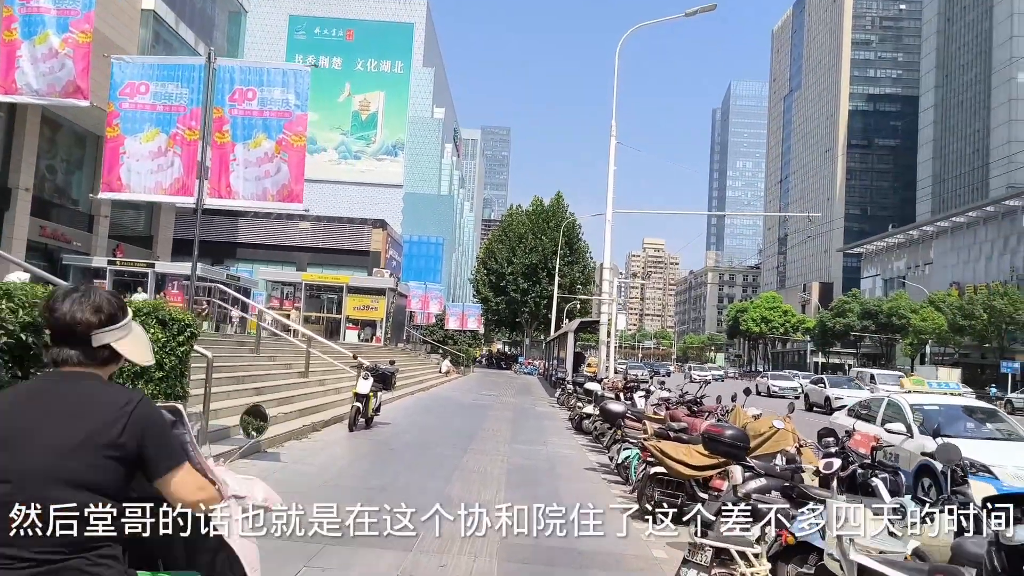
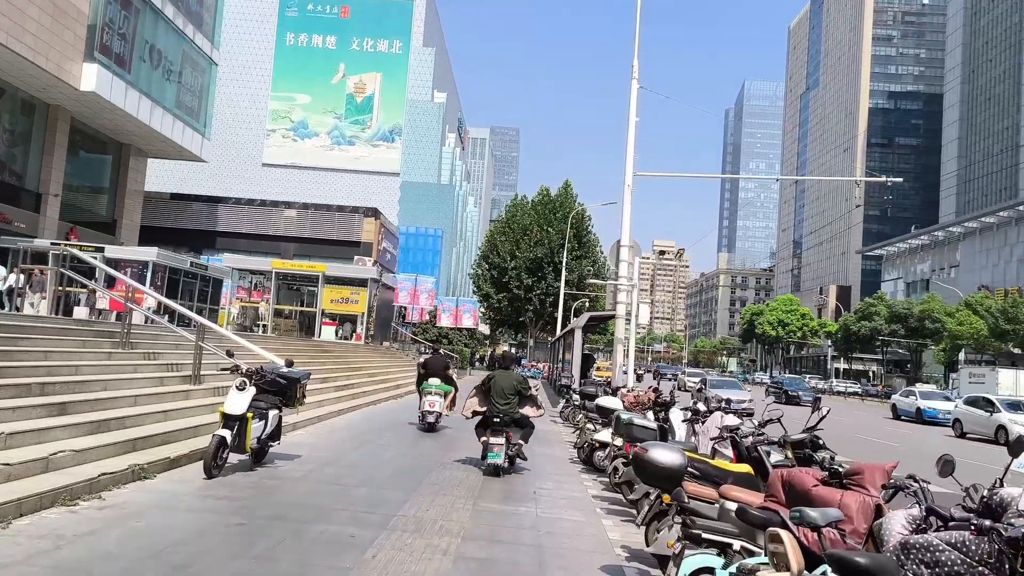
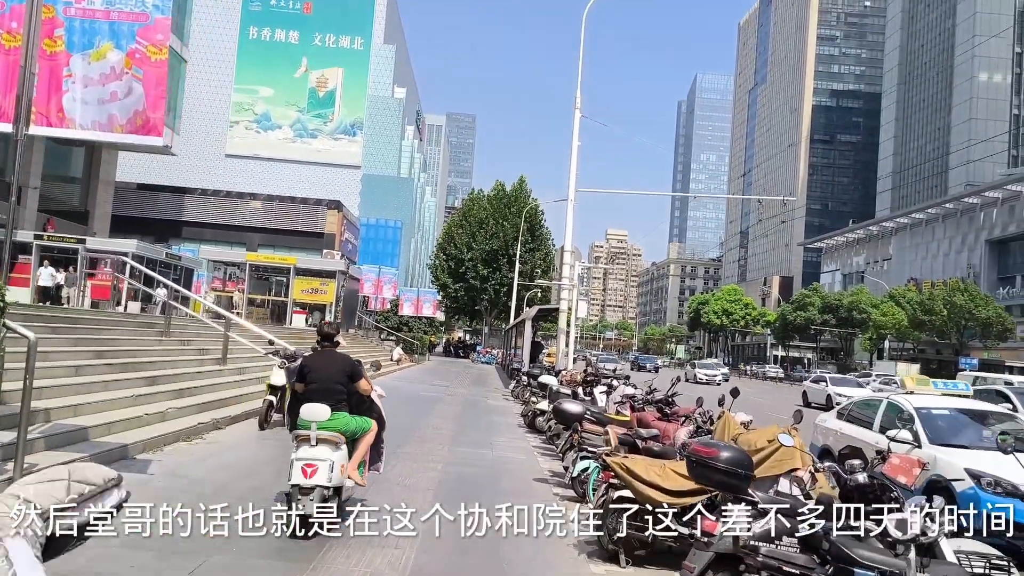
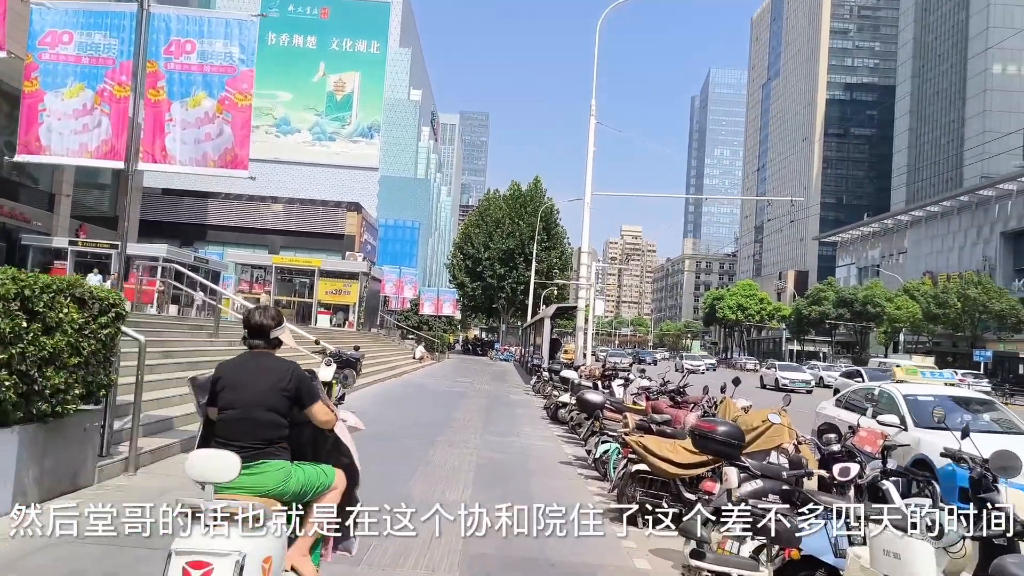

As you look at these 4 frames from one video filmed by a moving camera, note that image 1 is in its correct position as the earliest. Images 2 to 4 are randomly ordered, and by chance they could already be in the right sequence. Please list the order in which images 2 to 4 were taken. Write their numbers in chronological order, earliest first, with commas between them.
4, 3, 2
